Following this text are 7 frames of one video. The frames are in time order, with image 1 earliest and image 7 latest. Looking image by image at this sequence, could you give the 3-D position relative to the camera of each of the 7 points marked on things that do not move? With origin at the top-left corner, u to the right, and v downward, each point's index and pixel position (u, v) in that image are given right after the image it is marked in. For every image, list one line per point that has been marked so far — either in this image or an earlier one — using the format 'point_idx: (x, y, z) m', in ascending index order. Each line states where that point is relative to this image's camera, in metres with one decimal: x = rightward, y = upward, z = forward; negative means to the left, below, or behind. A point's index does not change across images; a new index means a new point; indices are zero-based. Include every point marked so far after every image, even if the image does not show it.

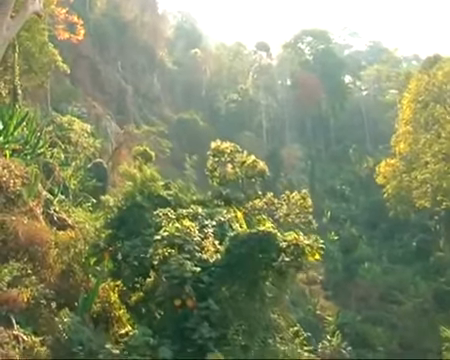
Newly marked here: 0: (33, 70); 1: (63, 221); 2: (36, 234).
0: (-7.0, +3.9, +19.9) m
1: (-4.1, -1.0, +13.8) m
2: (-4.0, -1.2, +11.5) m
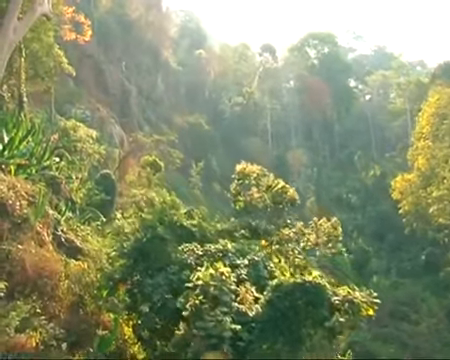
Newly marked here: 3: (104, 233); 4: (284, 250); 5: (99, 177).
0: (-6.4, +3.6, +18.8) m
1: (-3.6, -1.5, +12.7) m
2: (-3.4, -1.7, +10.4) m
3: (-3.2, -1.6, +14.6) m
4: (+1.4, -1.6, +12.3) m
5: (-4.4, +0.1, +18.9) m
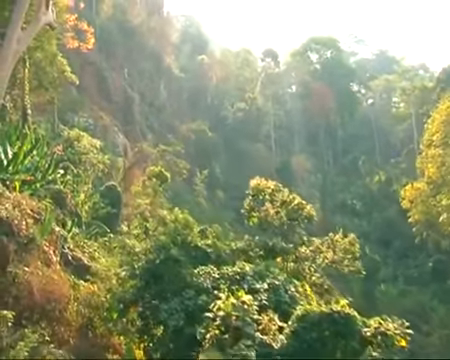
0: (-6.1, +3.2, +18.3) m
1: (-3.3, -1.9, +12.3) m
2: (-3.2, -2.0, +10.0) m
3: (-2.9, -1.9, +14.2) m
4: (+1.6, -1.9, +11.8) m
5: (-4.1, -0.3, +18.5) m
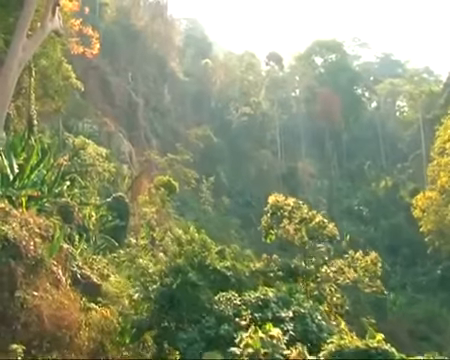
0: (-5.8, +2.8, +17.8) m
1: (-2.9, -2.2, +11.8) m
2: (-2.8, -2.3, +9.5) m
3: (-2.5, -2.3, +13.7) m
4: (+2.0, -2.2, +11.3) m
5: (-3.7, -0.7, +18.0) m
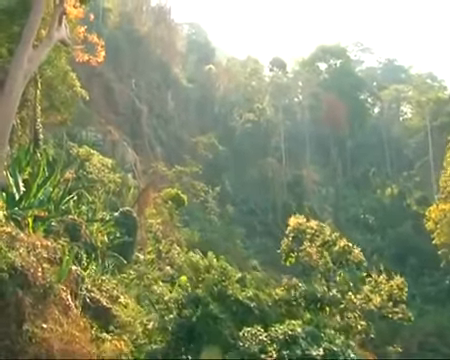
0: (-5.4, +2.4, +17.3) m
1: (-2.6, -2.6, +11.2) m
2: (-2.5, -2.7, +8.9) m
3: (-2.2, -2.7, +13.1) m
4: (+2.3, -2.6, +10.7) m
5: (-3.4, -1.1, +17.4) m
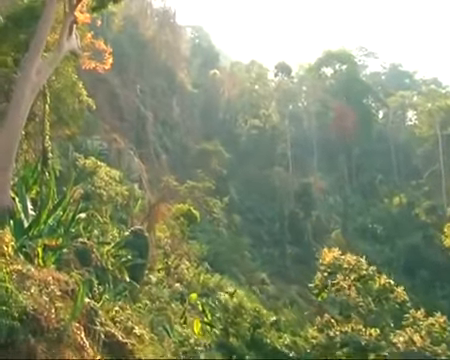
0: (-4.9, +1.9, +16.4) m
1: (-2.1, -3.1, +10.3) m
2: (-2.0, -3.2, +8.0) m
3: (-1.7, -3.2, +12.2) m
4: (+2.8, -3.2, +9.8) m
5: (-2.9, -1.6, +16.5) m
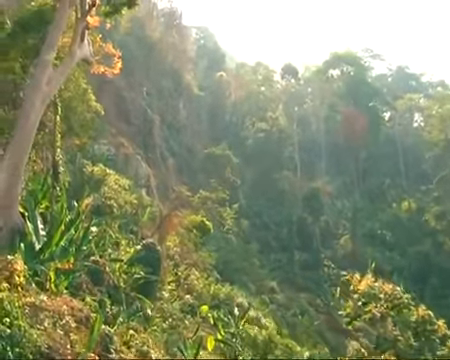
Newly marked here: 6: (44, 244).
0: (-4.4, +1.6, +15.8) m
1: (-1.7, -3.4, +9.7) m
2: (-1.6, -3.5, +7.4) m
3: (-1.3, -3.5, +11.6) m
4: (+3.2, -3.5, +9.2) m
5: (-2.5, -1.9, +15.9) m
6: (-3.4, -1.1, +10.3) m
